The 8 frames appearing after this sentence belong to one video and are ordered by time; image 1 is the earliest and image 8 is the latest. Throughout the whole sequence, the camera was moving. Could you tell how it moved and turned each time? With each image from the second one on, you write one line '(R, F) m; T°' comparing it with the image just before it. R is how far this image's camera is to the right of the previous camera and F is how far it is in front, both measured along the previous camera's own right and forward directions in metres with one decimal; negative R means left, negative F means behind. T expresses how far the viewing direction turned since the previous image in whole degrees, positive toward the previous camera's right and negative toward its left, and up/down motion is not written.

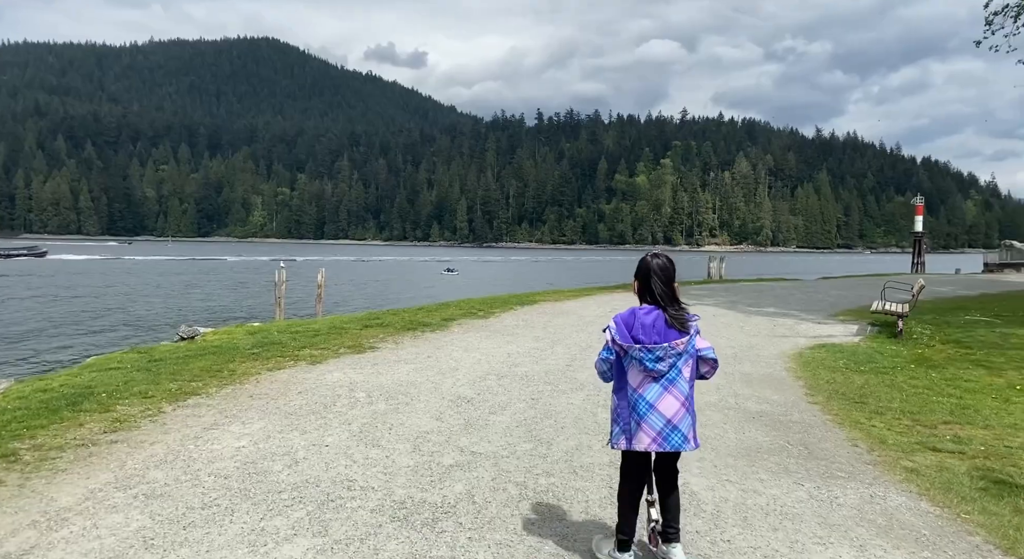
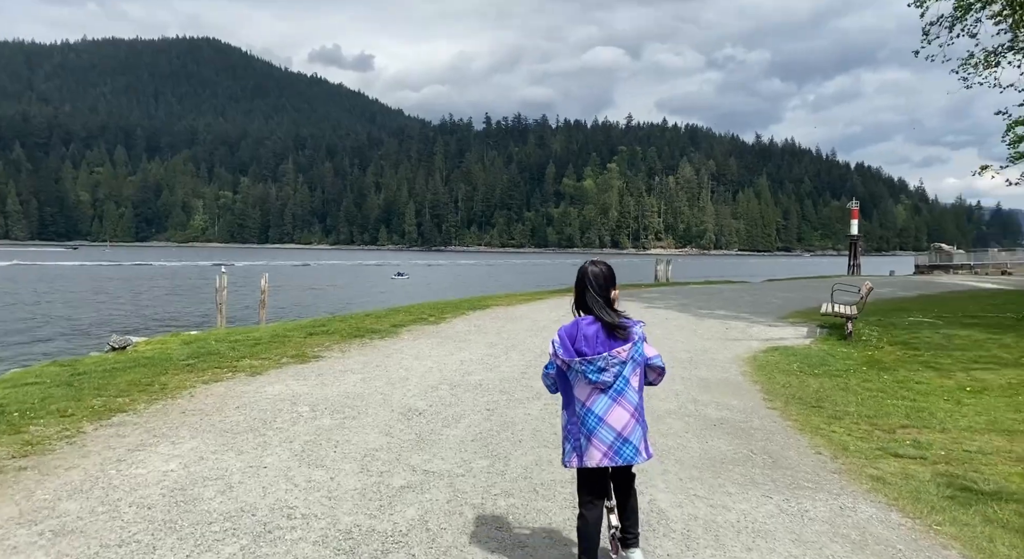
(0.0, +0.3) m; +4°
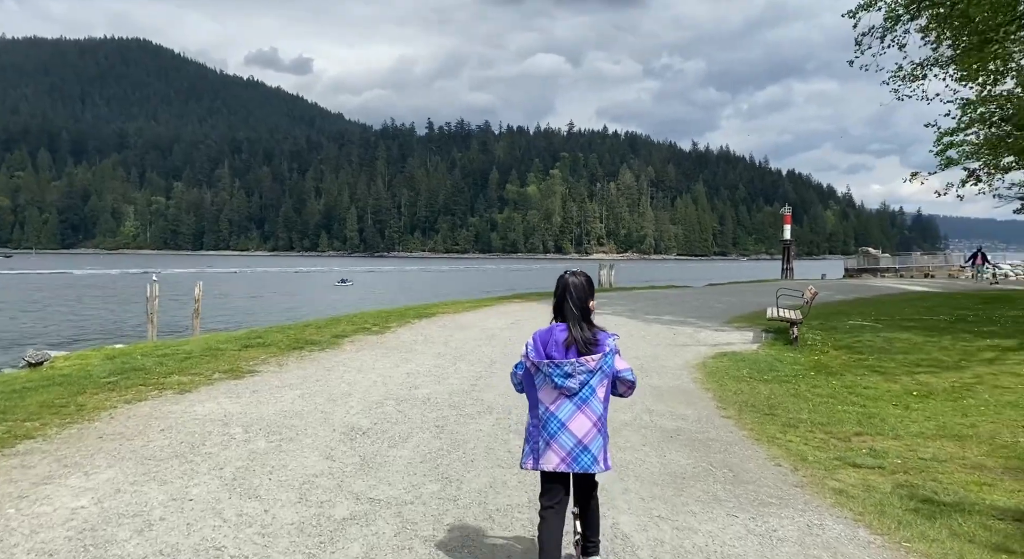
(0.0, +0.3) m; +5°
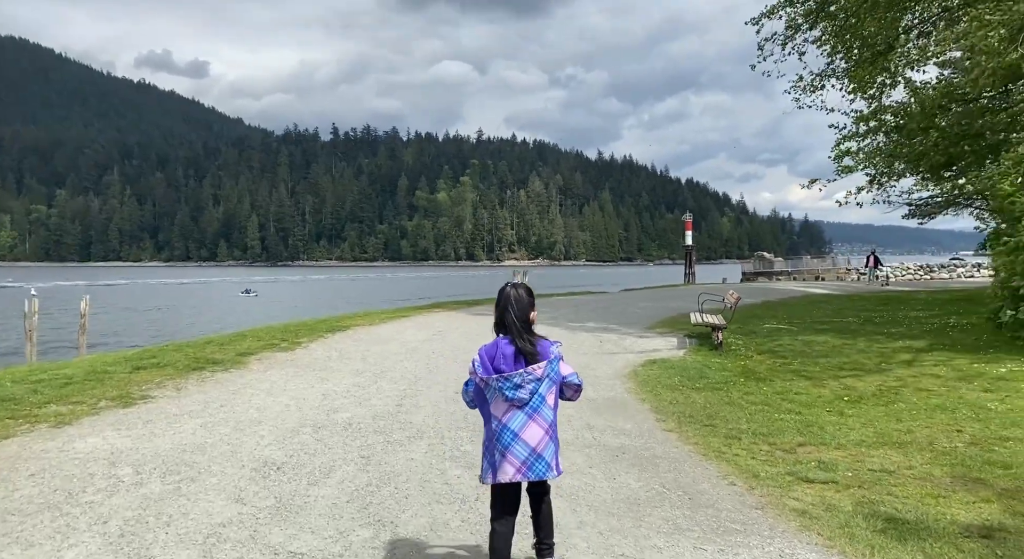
(-0.2, +0.5) m; +7°
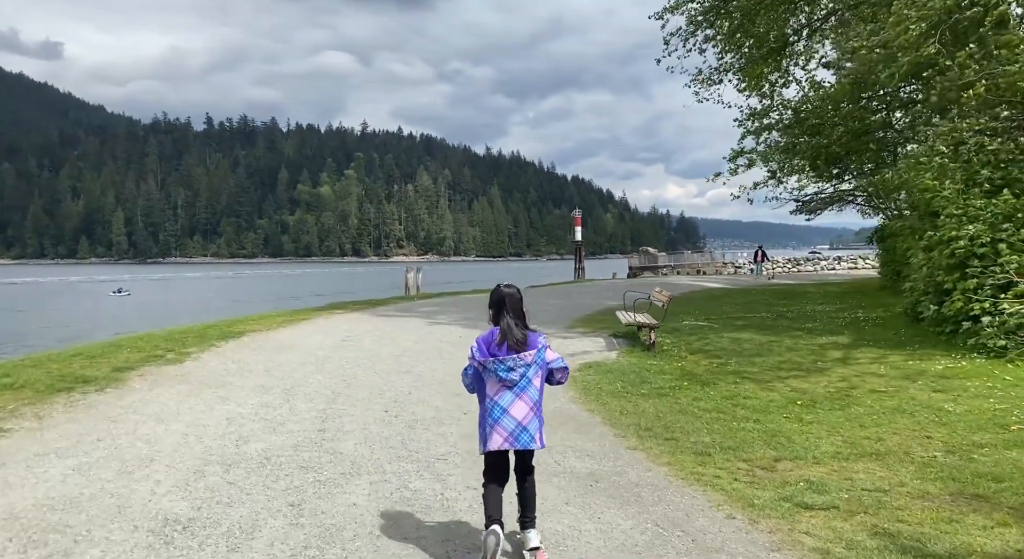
(-0.5, +0.8) m; +9°
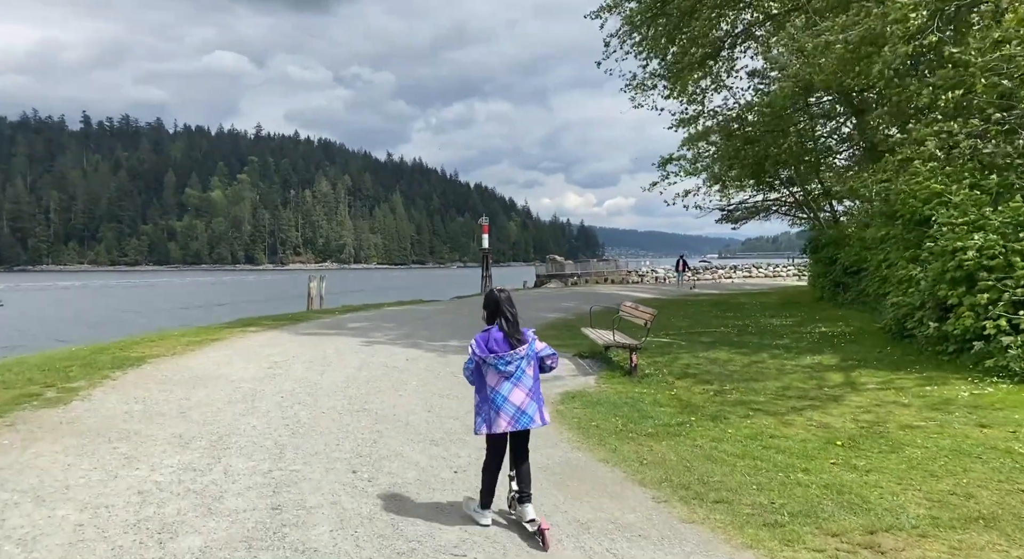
(-0.8, +1.4) m; +8°
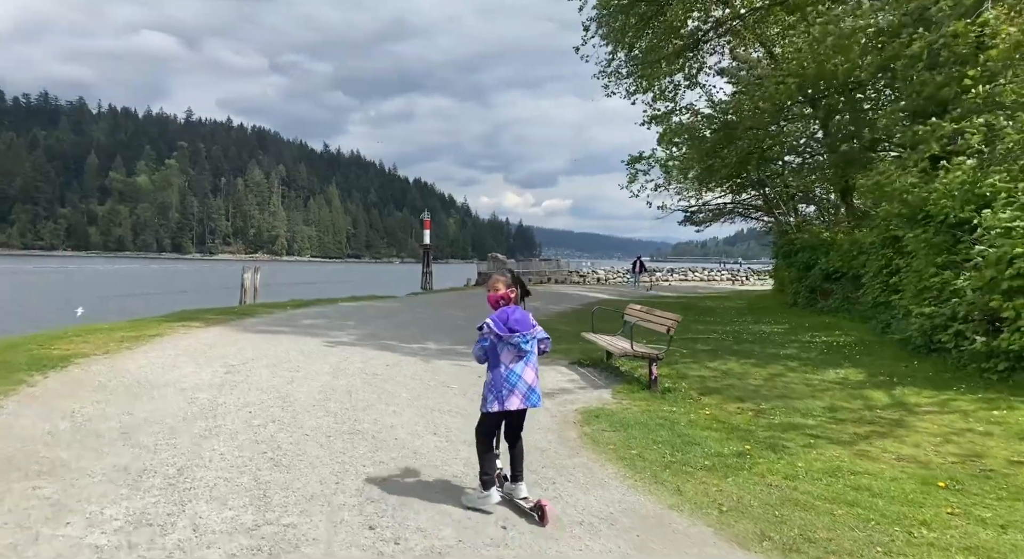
(-0.9, +1.3) m; +5°
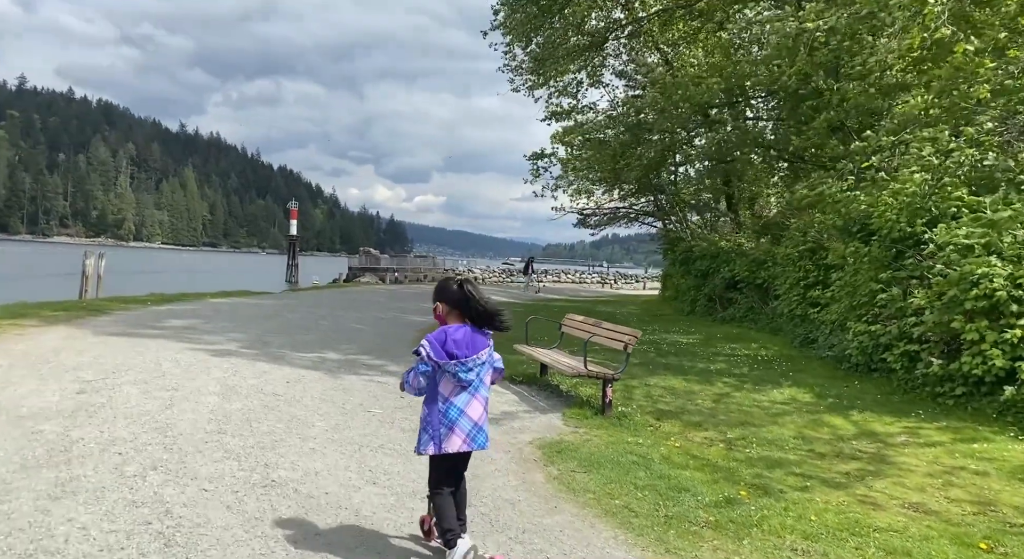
(-0.8, +1.3) m; +11°
